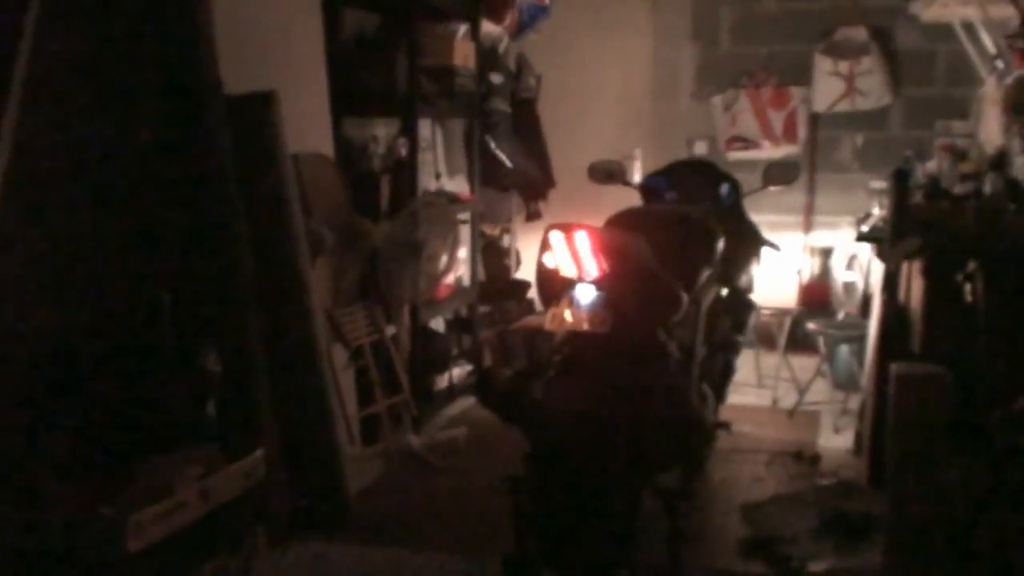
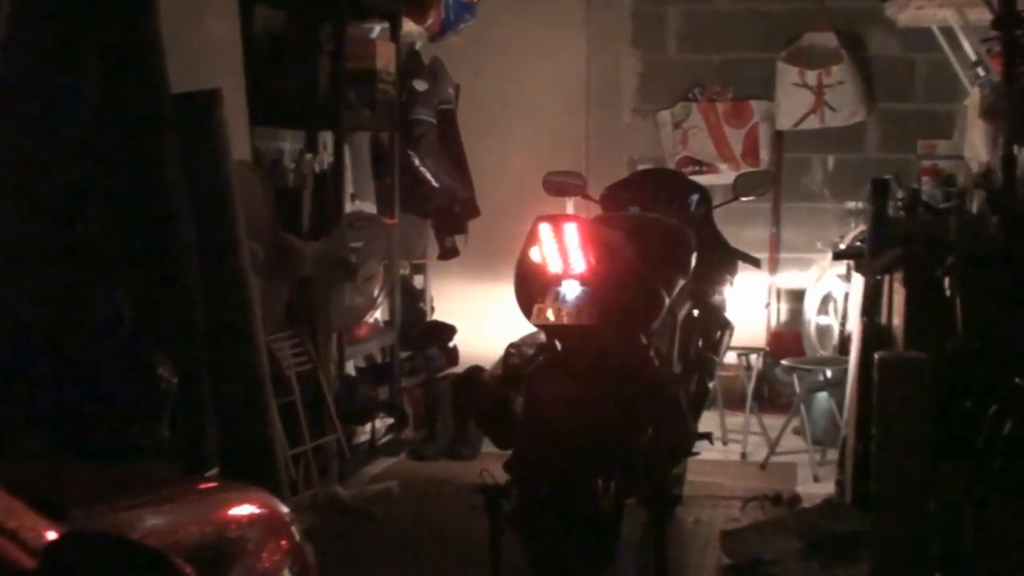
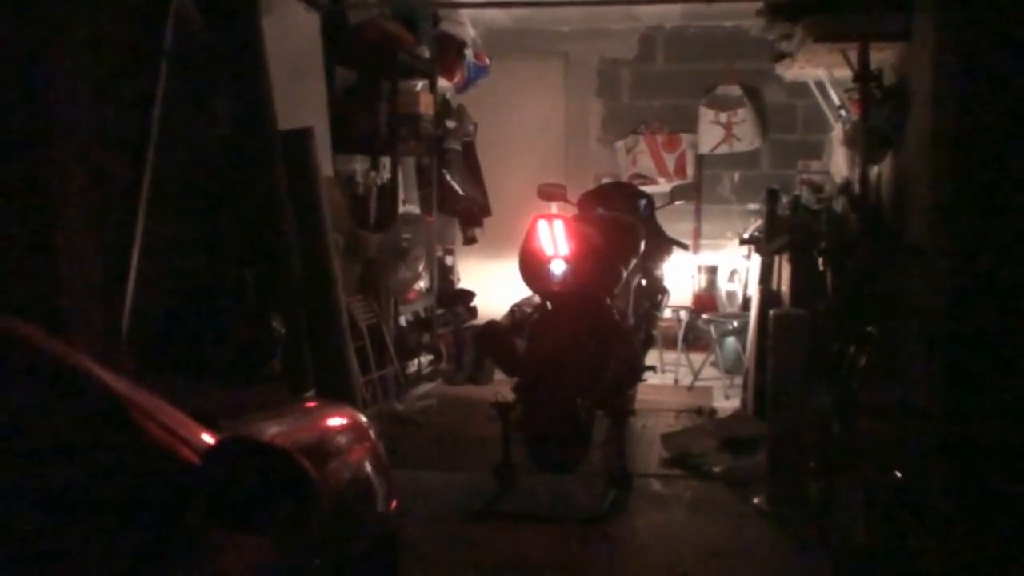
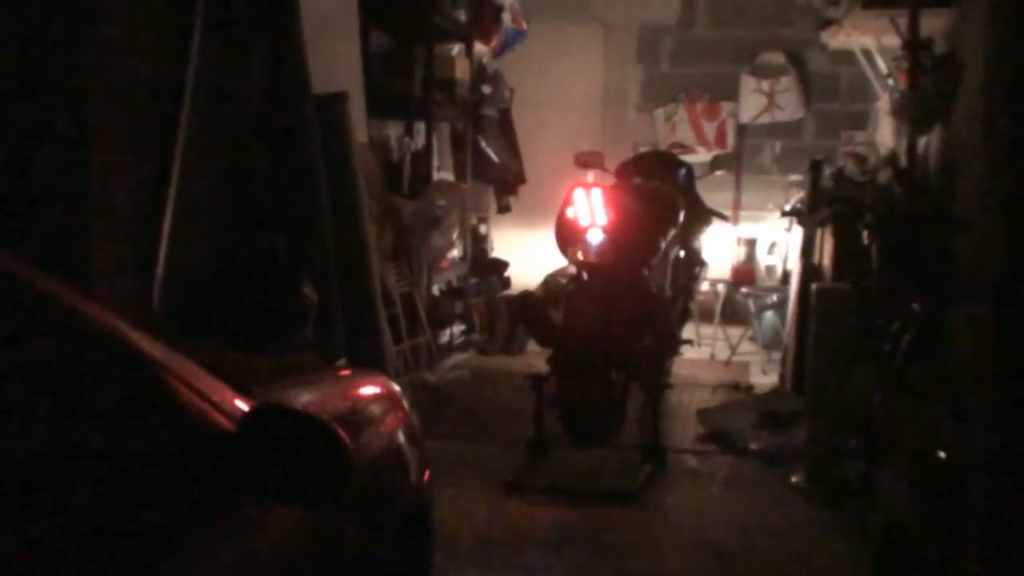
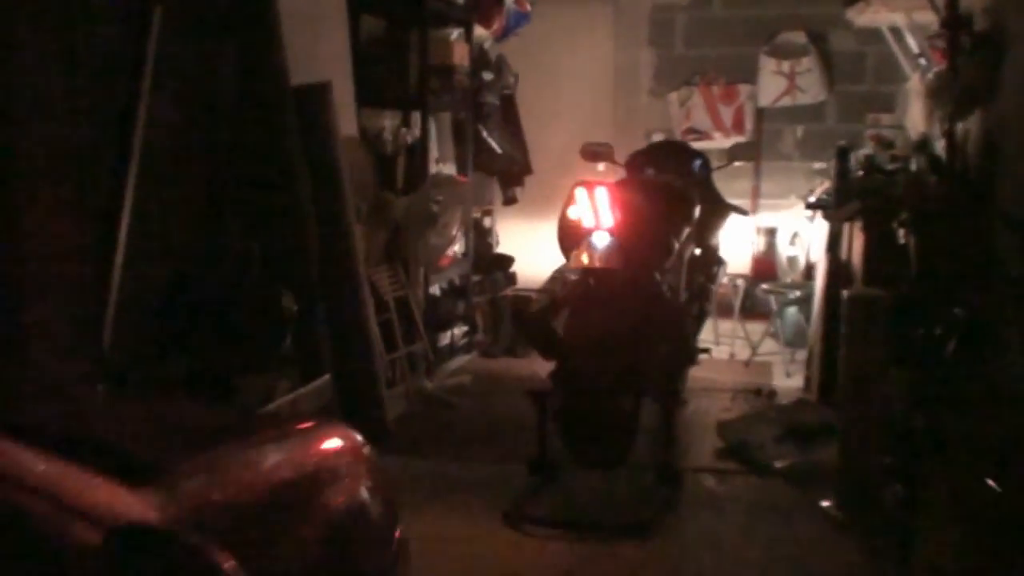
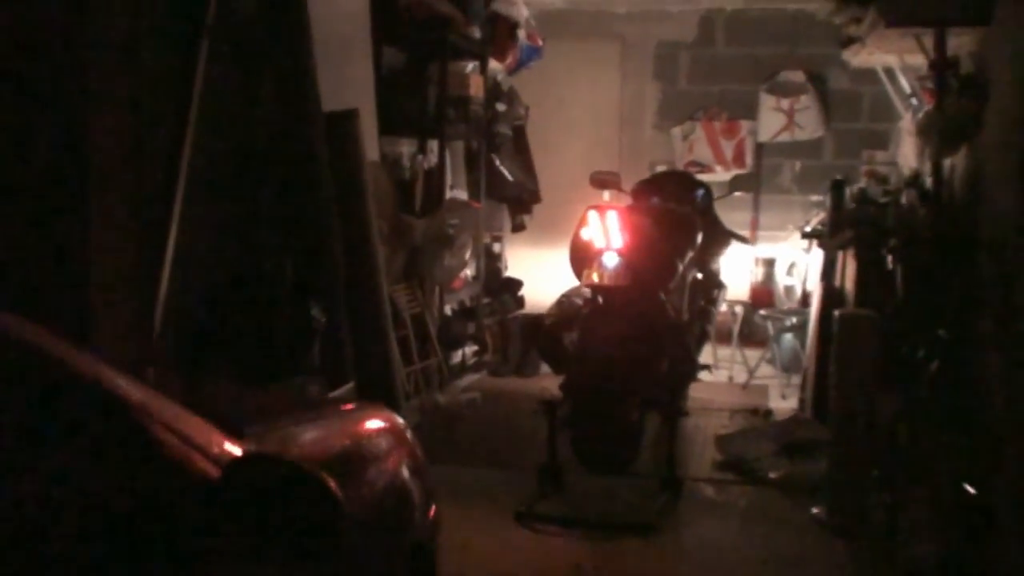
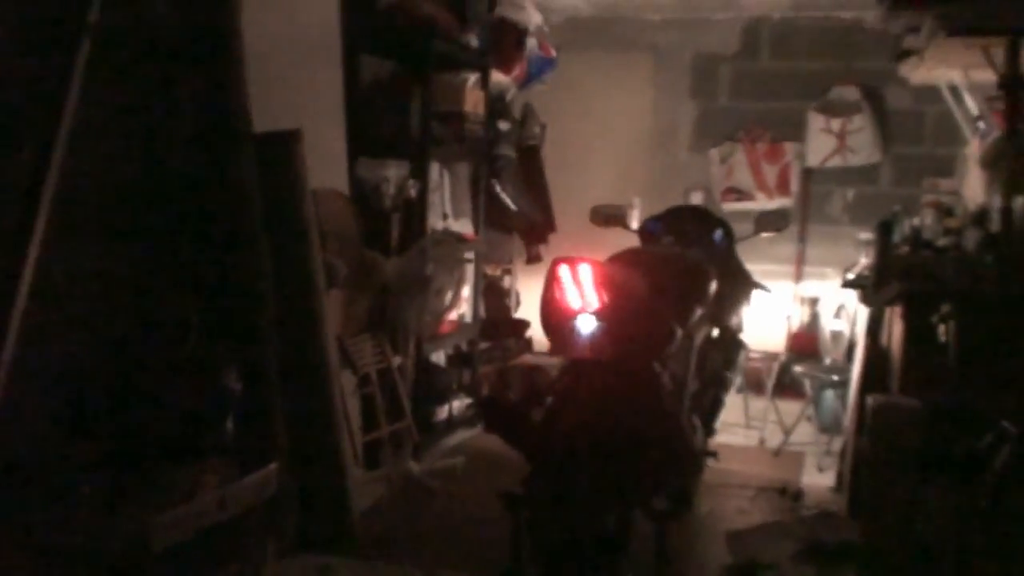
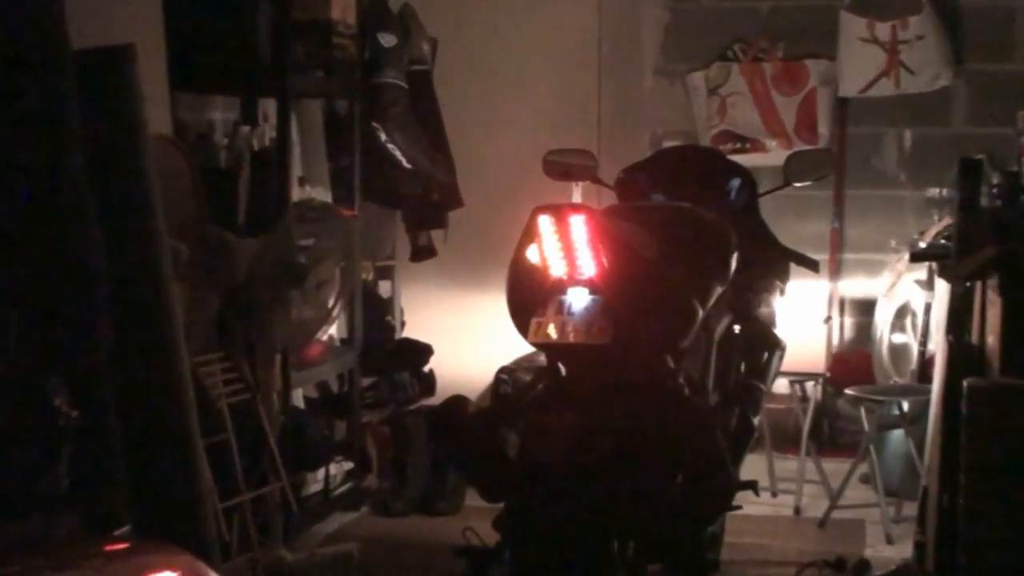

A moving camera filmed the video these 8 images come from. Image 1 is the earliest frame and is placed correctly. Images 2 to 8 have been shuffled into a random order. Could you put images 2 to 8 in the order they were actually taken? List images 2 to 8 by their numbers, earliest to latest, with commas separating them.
7, 5, 6, 4, 3, 2, 8
